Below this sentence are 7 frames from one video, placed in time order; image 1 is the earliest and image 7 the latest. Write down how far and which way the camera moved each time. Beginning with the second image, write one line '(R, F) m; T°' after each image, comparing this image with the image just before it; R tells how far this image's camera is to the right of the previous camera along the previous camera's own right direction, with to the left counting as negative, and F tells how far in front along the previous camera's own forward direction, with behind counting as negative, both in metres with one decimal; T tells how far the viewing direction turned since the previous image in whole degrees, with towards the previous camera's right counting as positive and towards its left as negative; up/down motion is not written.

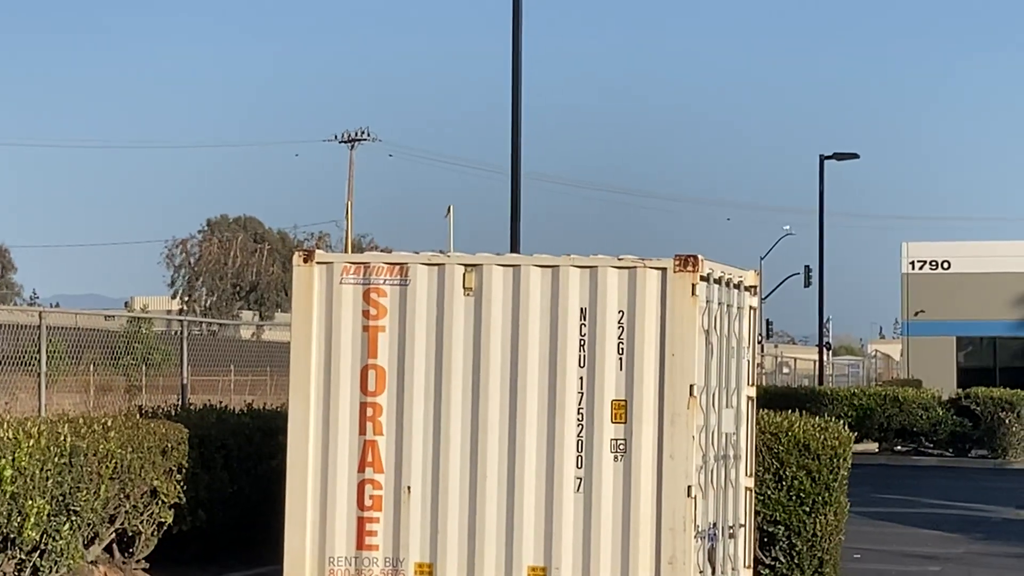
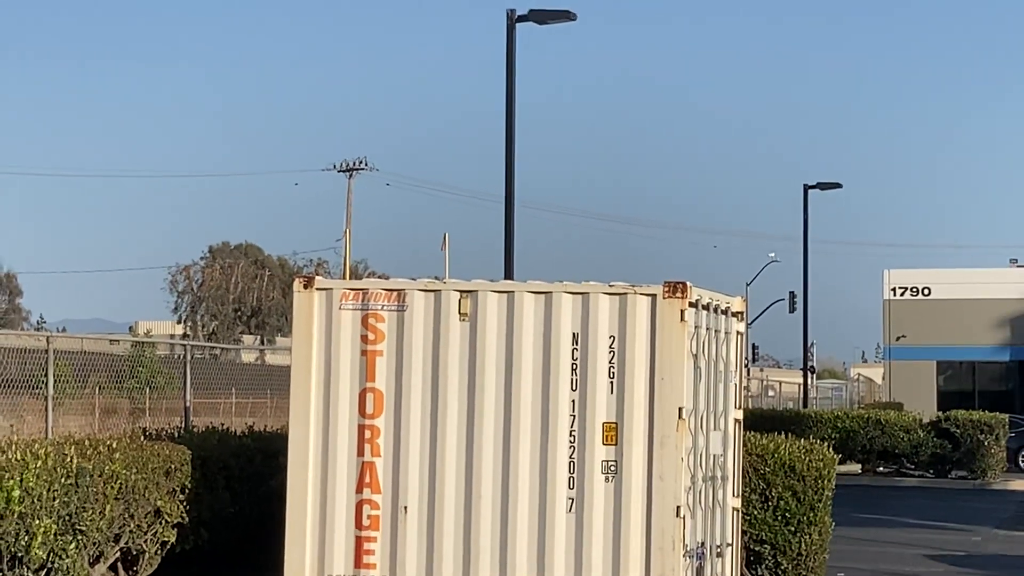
(-0.1, -0.3) m; +1°
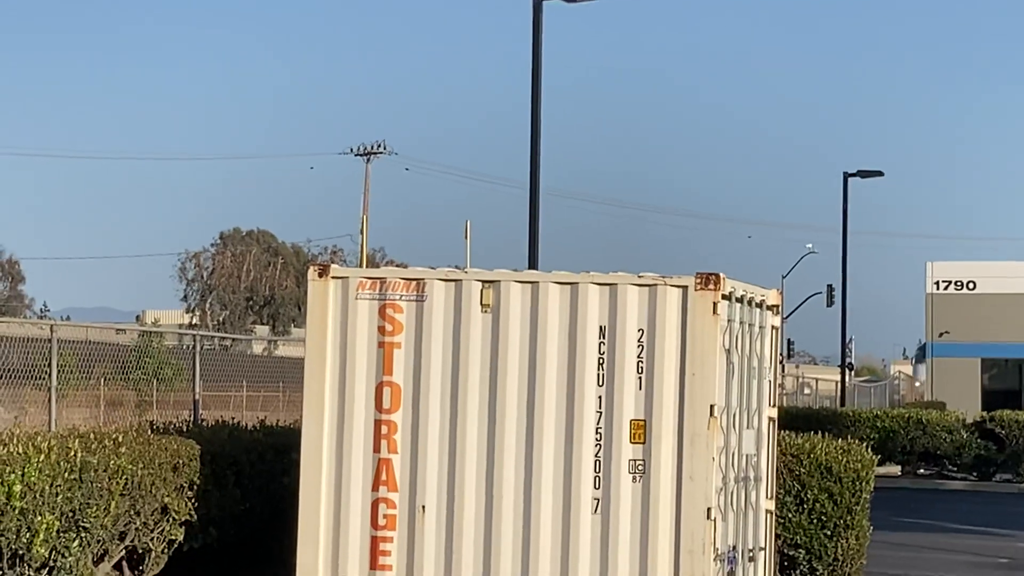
(0.0, +0.4) m; -1°
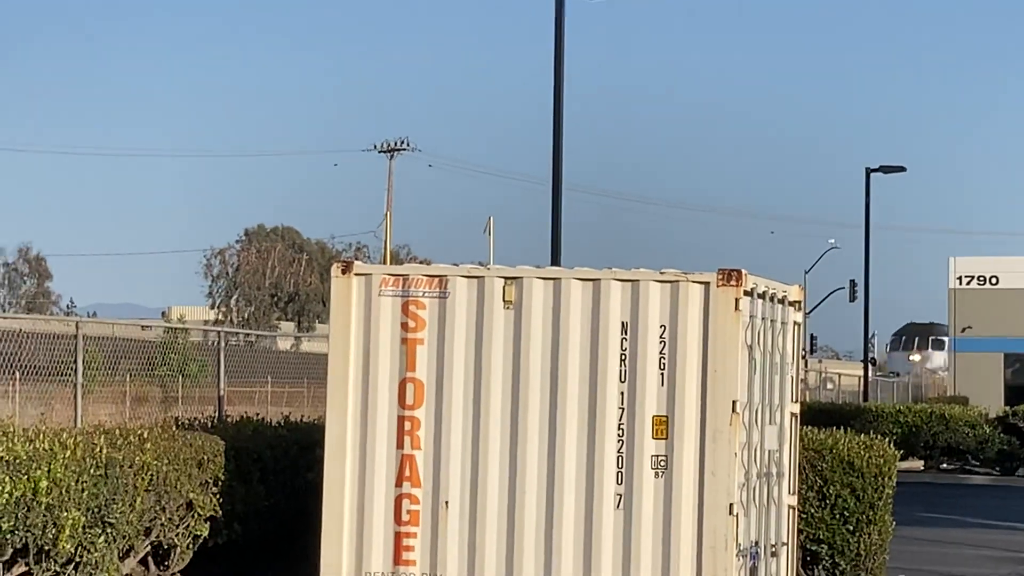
(0.0, 0.0) m; -1°
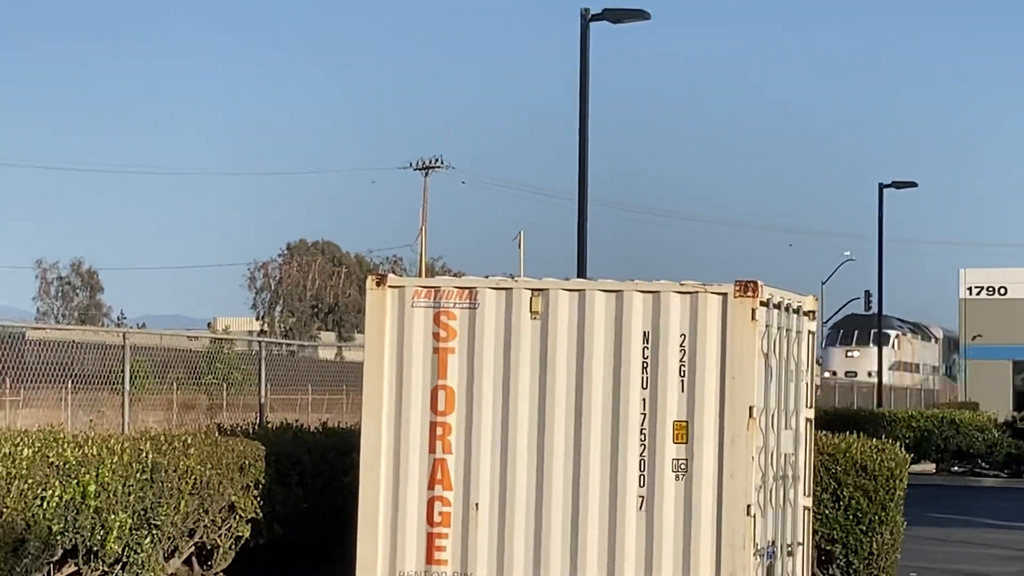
(-0.1, -0.4) m; 0°
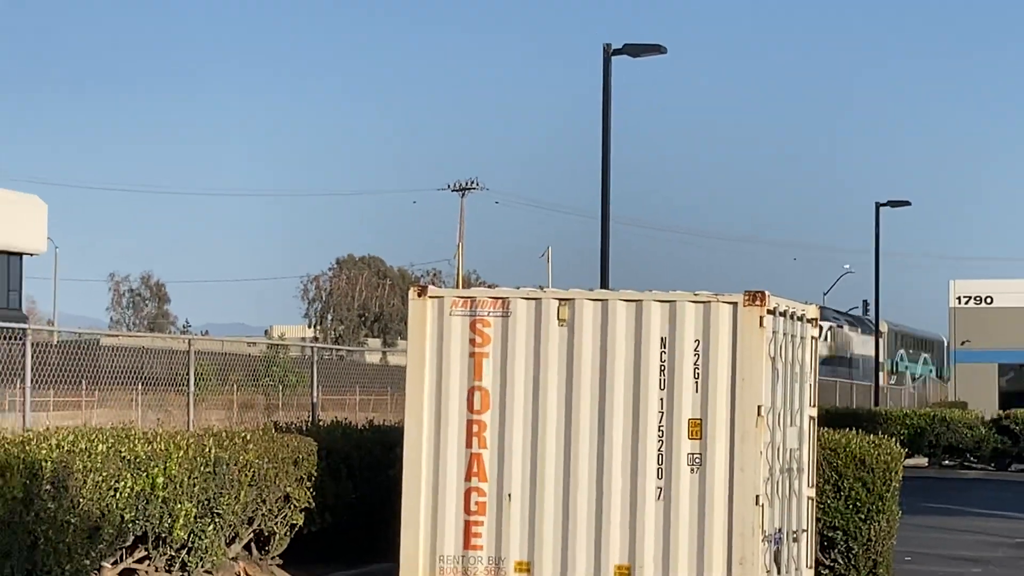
(+0.1, -0.9) m; -1°
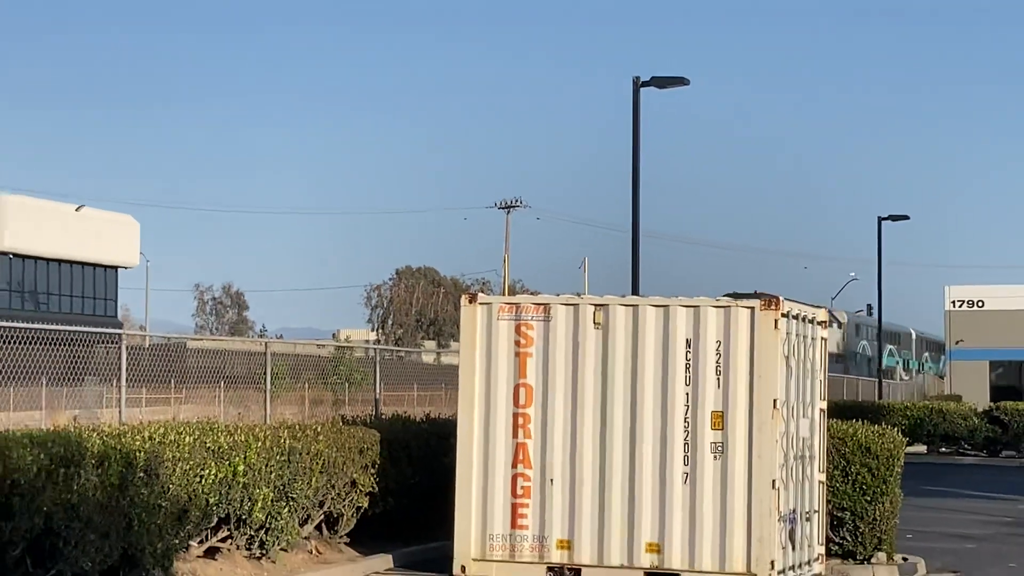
(+0.1, -1.2) m; -1°
